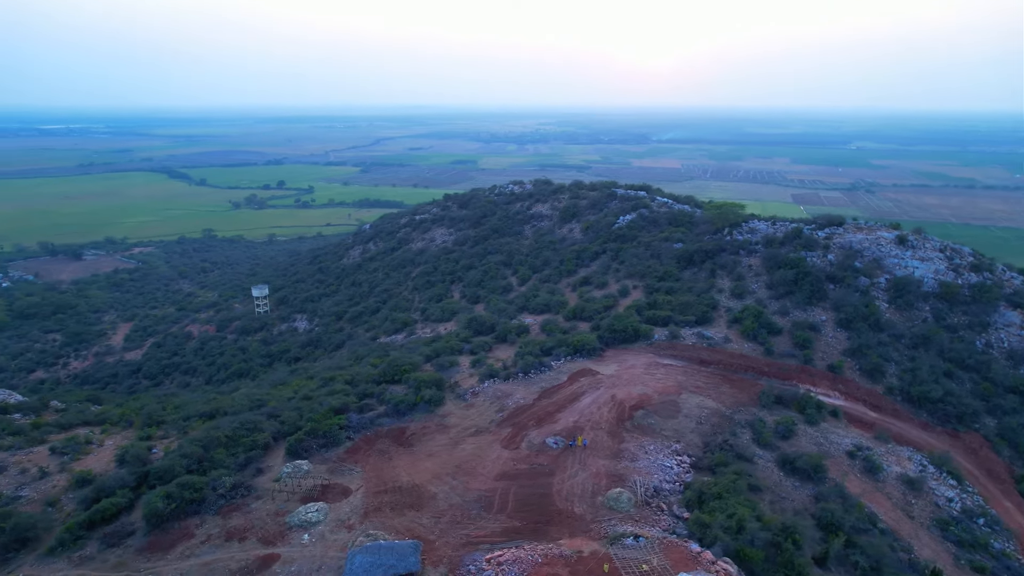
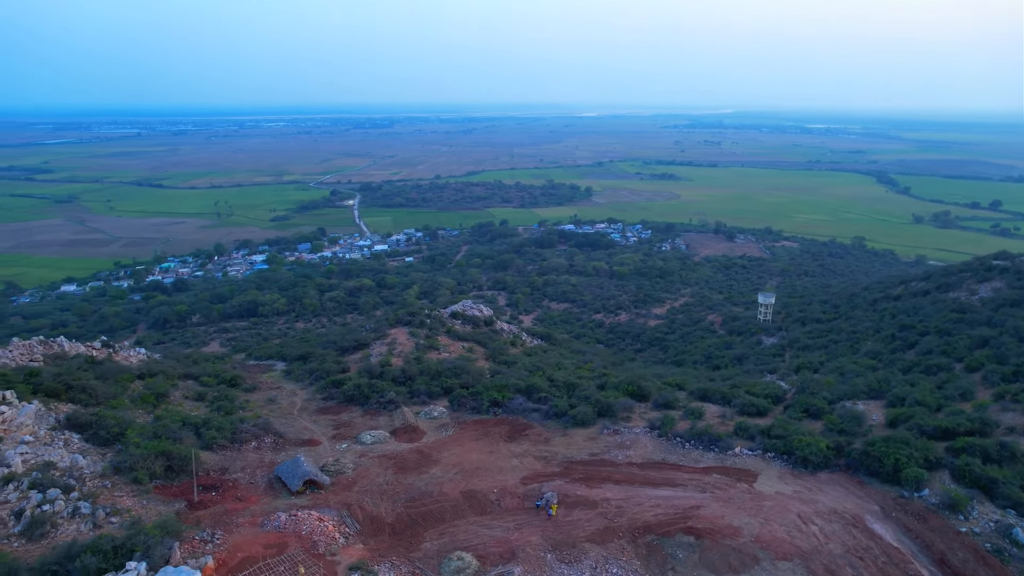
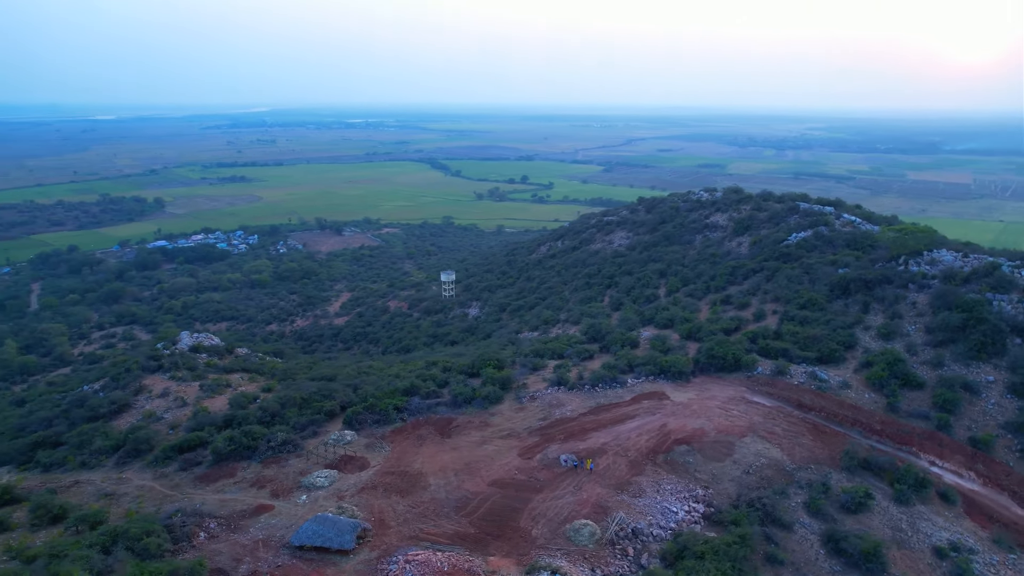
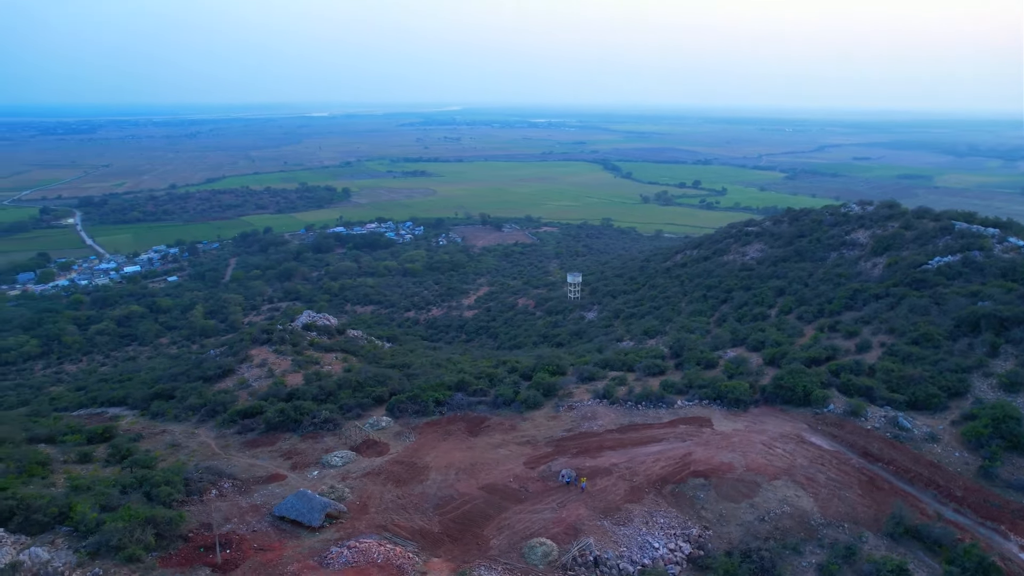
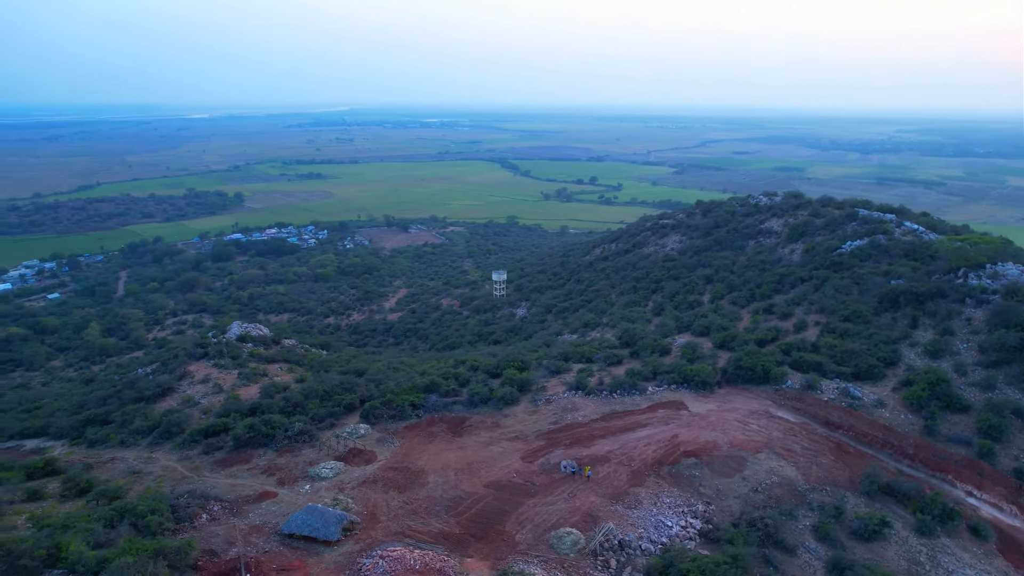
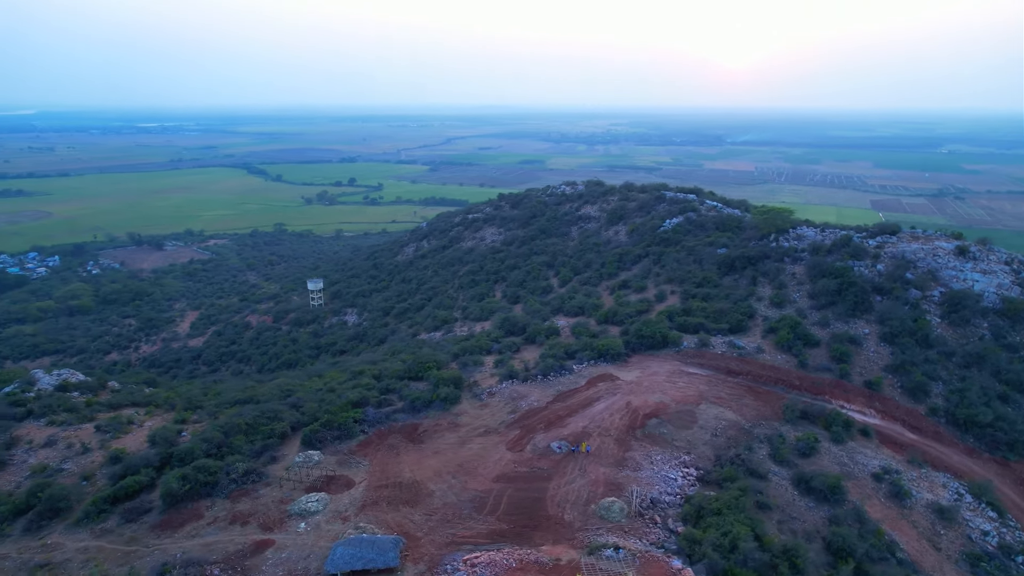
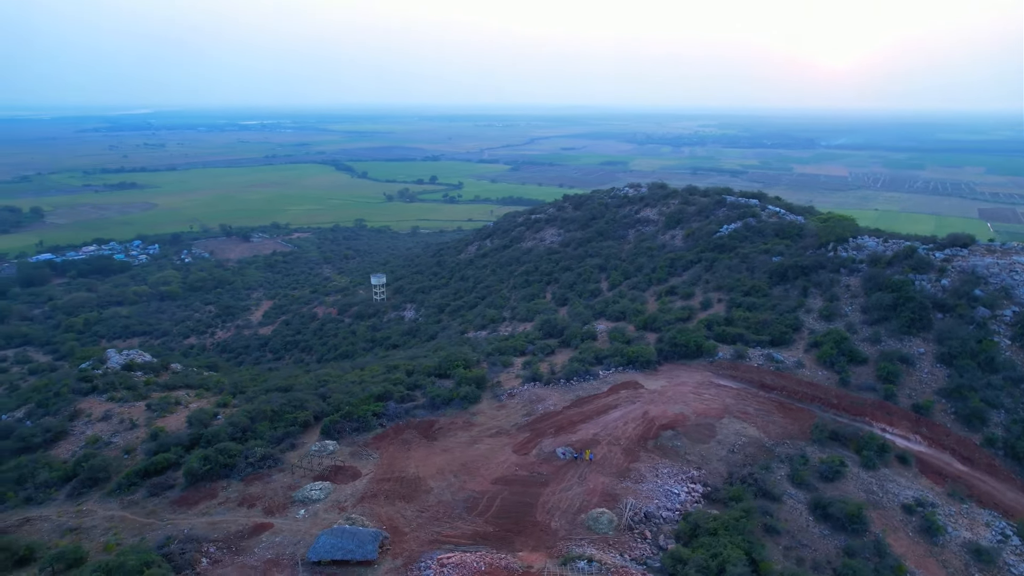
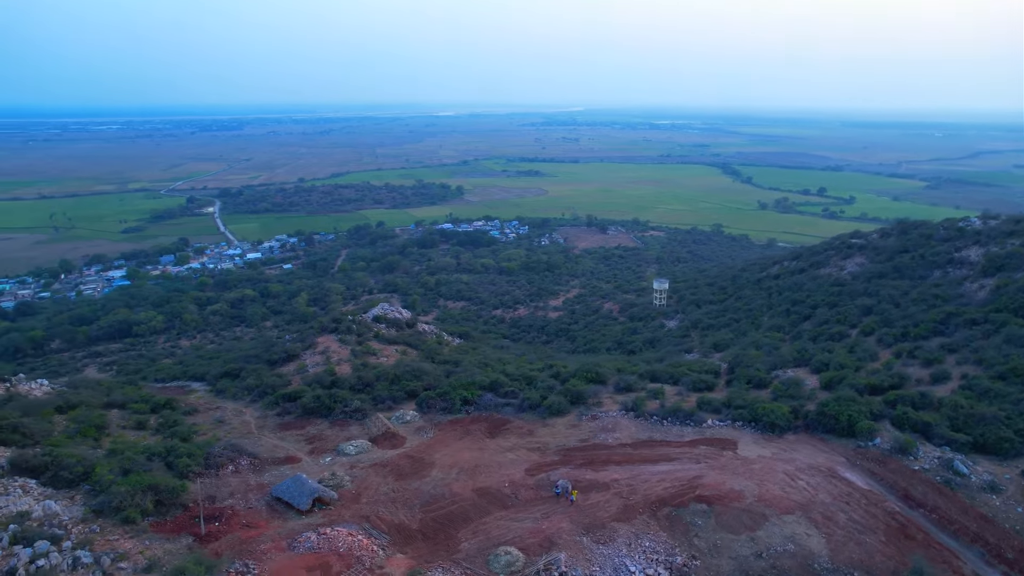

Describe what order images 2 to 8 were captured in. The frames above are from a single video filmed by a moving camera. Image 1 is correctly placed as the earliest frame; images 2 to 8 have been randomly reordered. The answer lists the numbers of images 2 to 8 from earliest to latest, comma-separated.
6, 7, 3, 5, 4, 8, 2
